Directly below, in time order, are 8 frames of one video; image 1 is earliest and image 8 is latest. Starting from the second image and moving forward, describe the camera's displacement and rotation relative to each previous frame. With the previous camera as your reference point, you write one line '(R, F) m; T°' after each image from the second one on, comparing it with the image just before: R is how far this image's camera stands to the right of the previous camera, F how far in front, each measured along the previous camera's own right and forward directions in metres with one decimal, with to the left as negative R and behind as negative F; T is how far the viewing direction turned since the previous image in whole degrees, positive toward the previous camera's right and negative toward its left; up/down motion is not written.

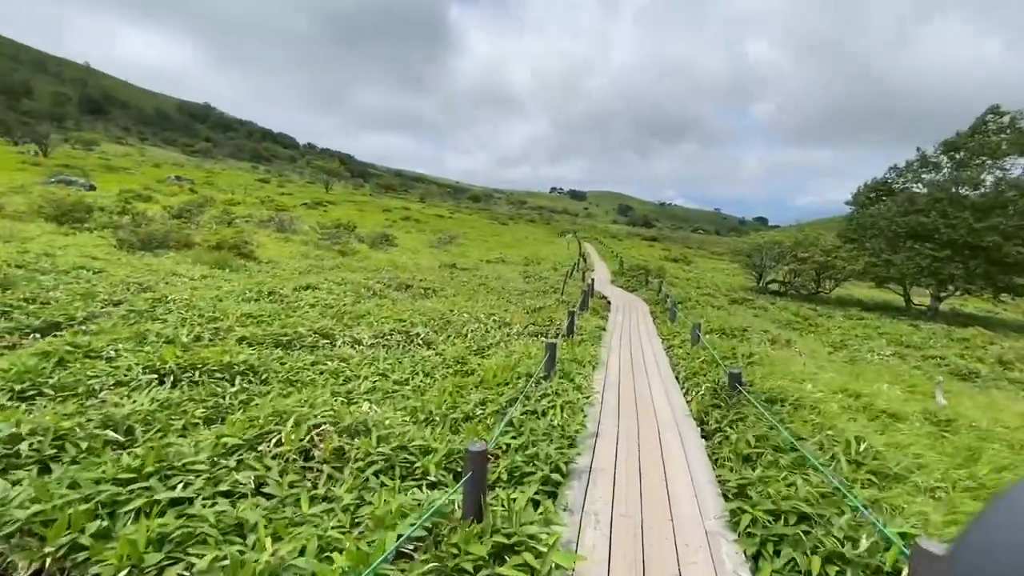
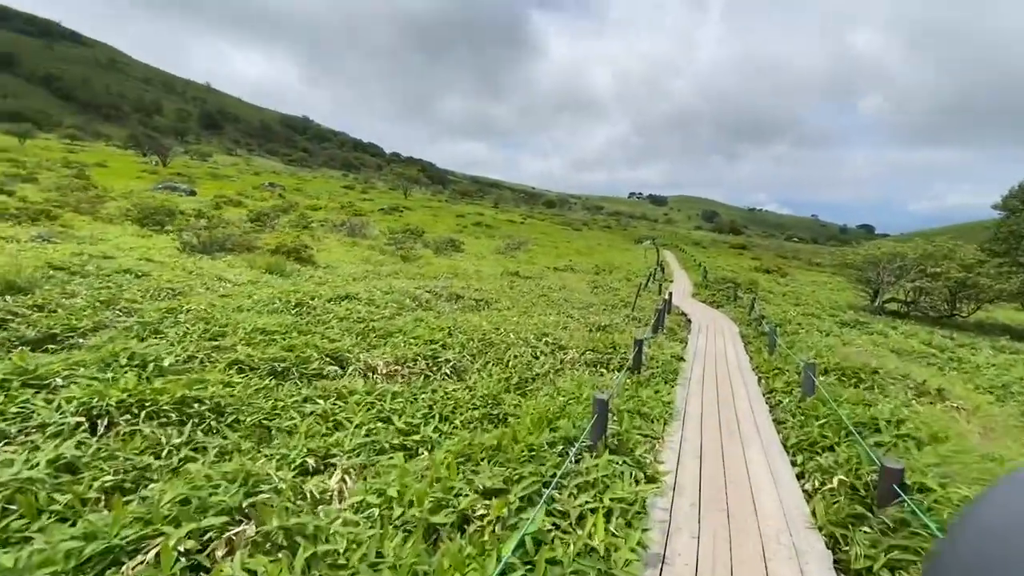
(+0.7, +3.4) m; -9°
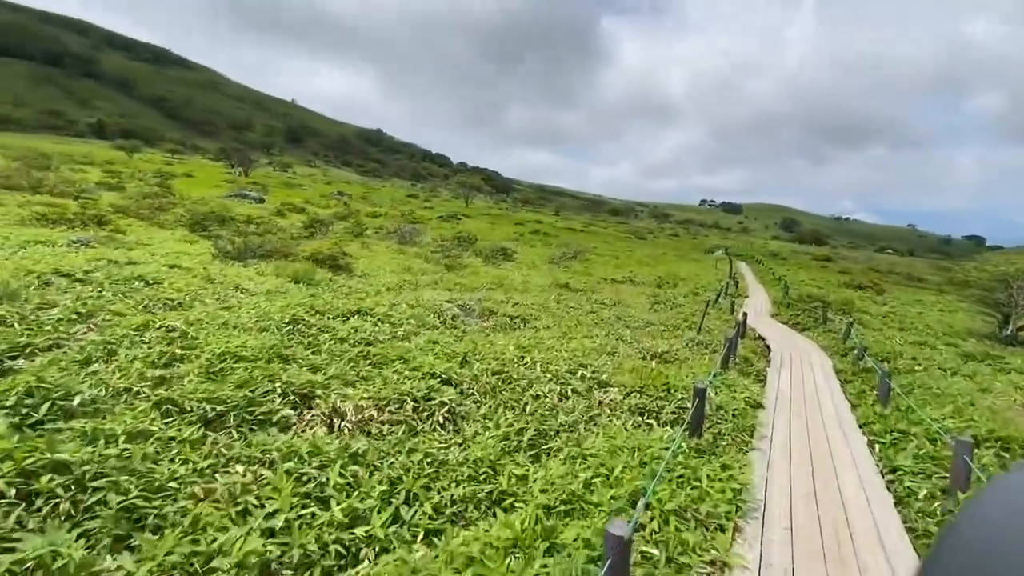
(+1.1, +3.5) m; -7°
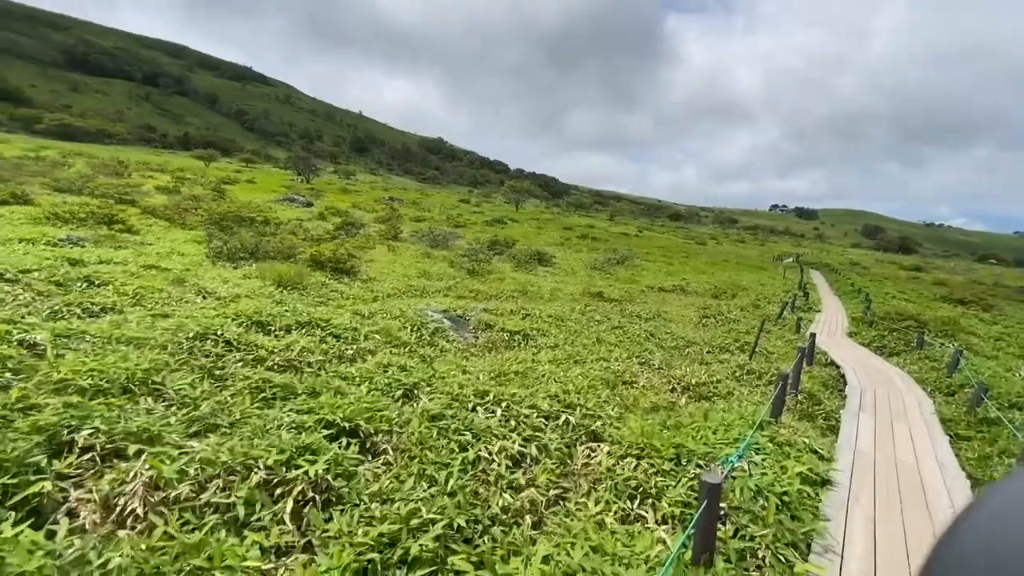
(+2.4, +4.3) m; -7°
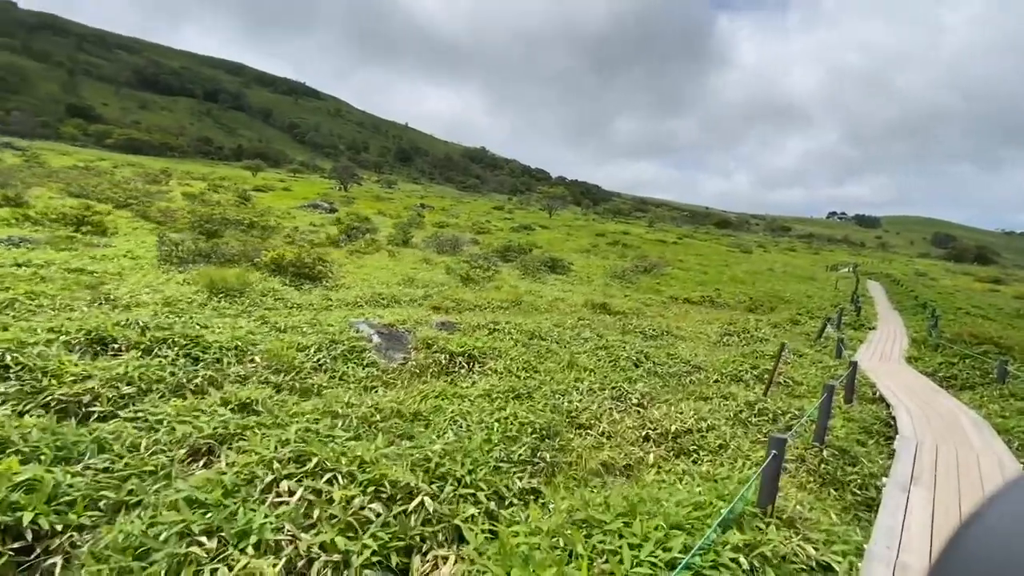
(+3.3, +4.1) m; -5°
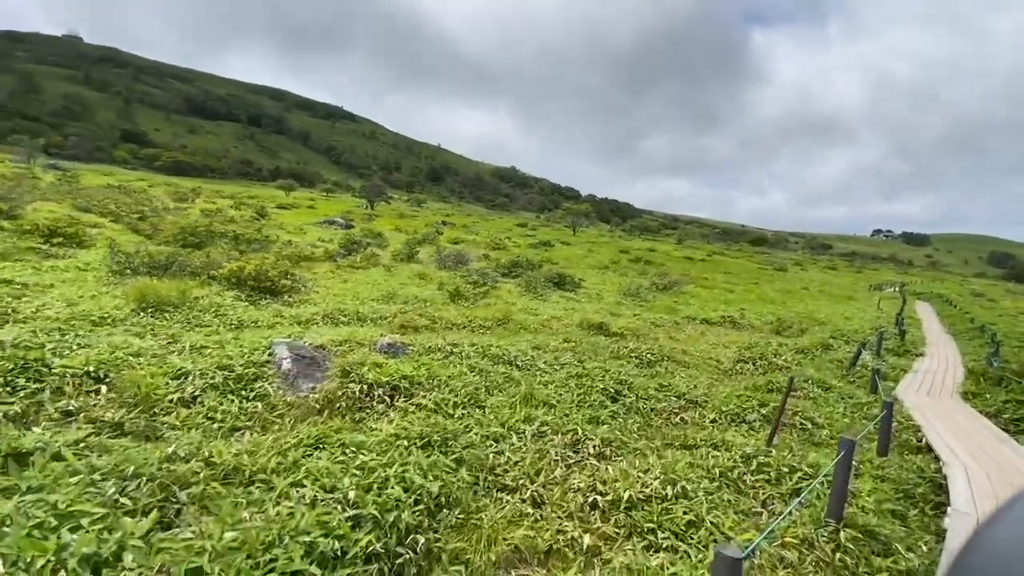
(+2.6, +3.1) m; -4°
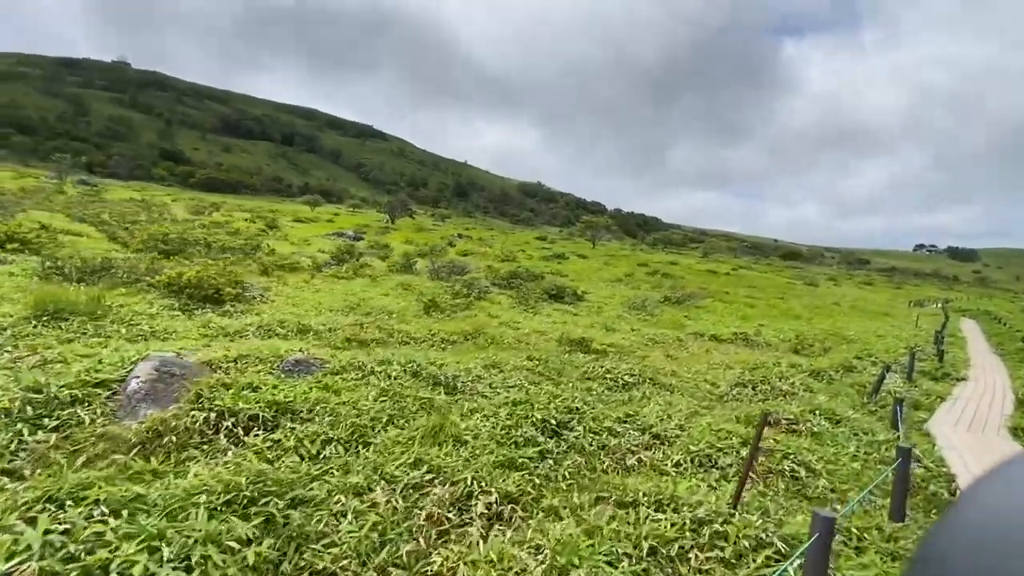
(+2.9, +2.9) m; -3°
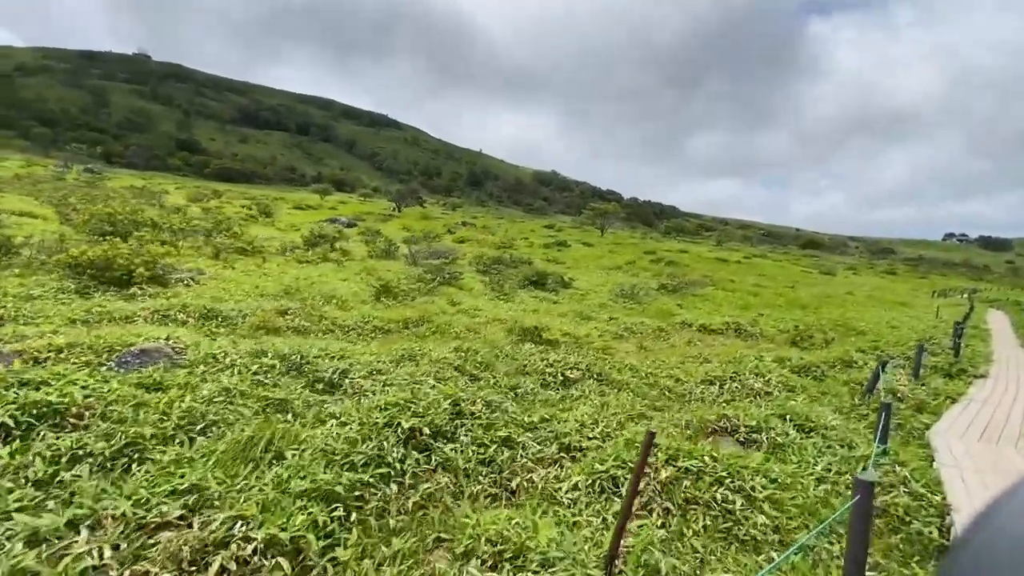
(+3.2, +2.8) m; -2°
